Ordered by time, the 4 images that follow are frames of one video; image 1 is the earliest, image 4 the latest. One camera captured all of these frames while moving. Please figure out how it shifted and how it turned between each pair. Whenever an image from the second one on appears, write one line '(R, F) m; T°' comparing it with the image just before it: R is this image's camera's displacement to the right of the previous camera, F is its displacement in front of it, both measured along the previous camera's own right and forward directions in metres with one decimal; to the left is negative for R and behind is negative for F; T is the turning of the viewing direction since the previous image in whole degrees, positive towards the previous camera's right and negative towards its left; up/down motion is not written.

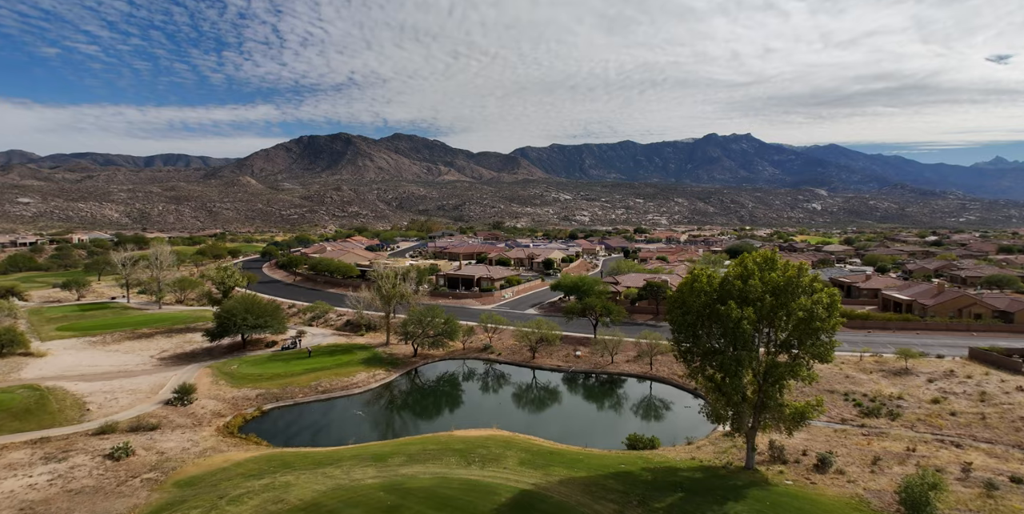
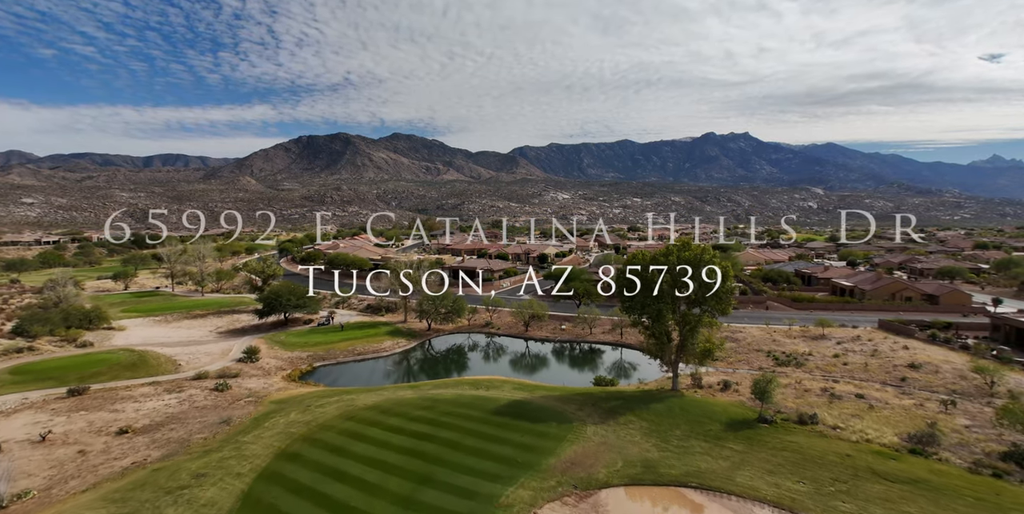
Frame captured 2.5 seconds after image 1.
(+0.2, -8.7) m; 0°
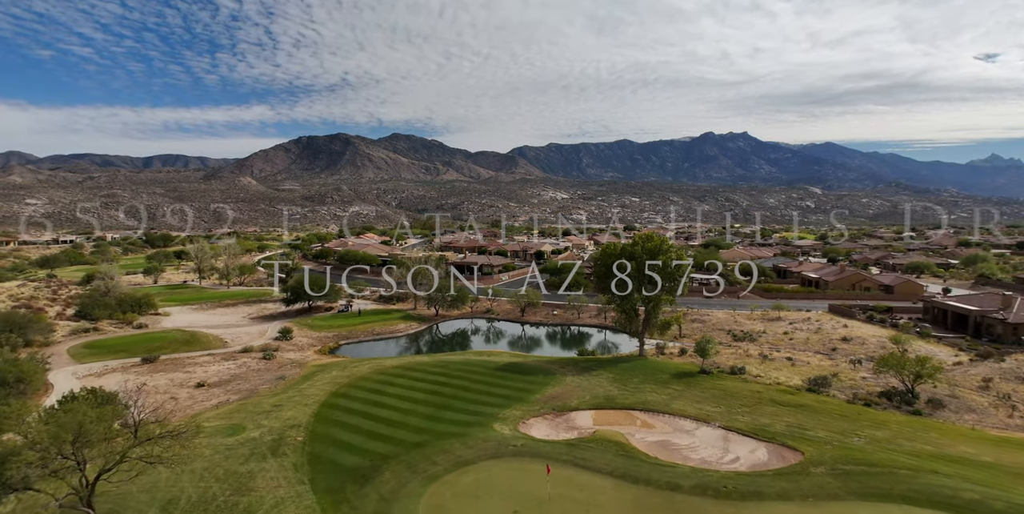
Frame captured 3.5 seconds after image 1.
(+0.2, -6.8) m; 0°
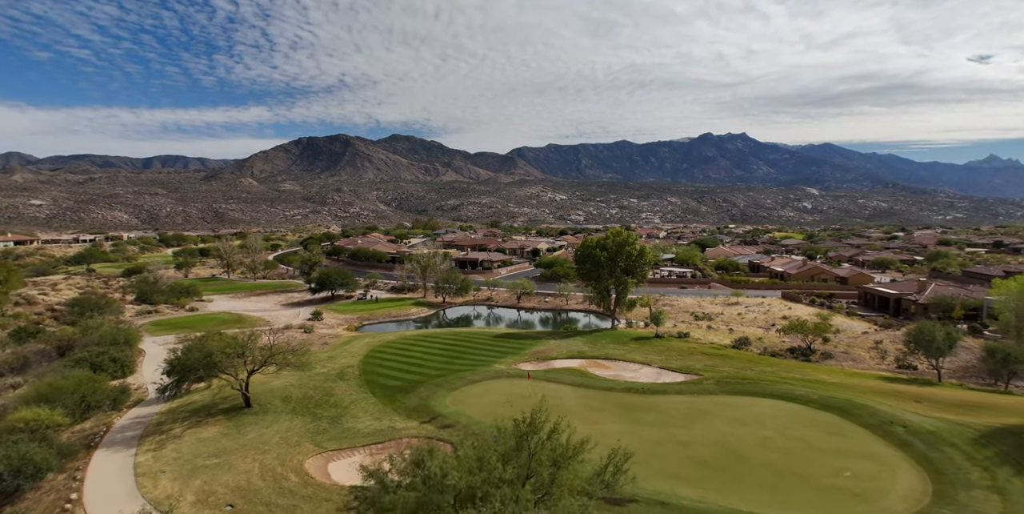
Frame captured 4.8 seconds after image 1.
(+0.2, -8.6) m; 0°
